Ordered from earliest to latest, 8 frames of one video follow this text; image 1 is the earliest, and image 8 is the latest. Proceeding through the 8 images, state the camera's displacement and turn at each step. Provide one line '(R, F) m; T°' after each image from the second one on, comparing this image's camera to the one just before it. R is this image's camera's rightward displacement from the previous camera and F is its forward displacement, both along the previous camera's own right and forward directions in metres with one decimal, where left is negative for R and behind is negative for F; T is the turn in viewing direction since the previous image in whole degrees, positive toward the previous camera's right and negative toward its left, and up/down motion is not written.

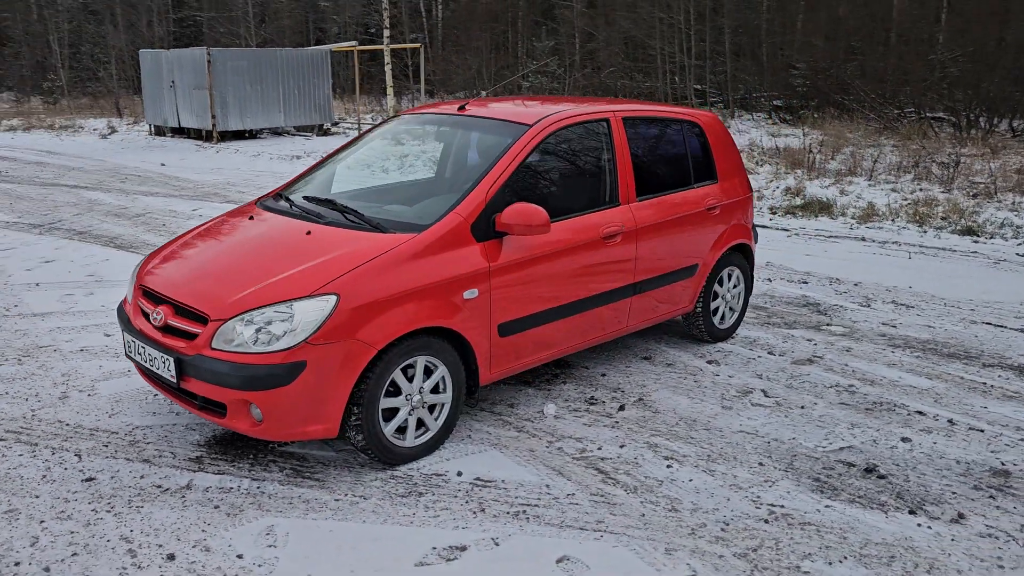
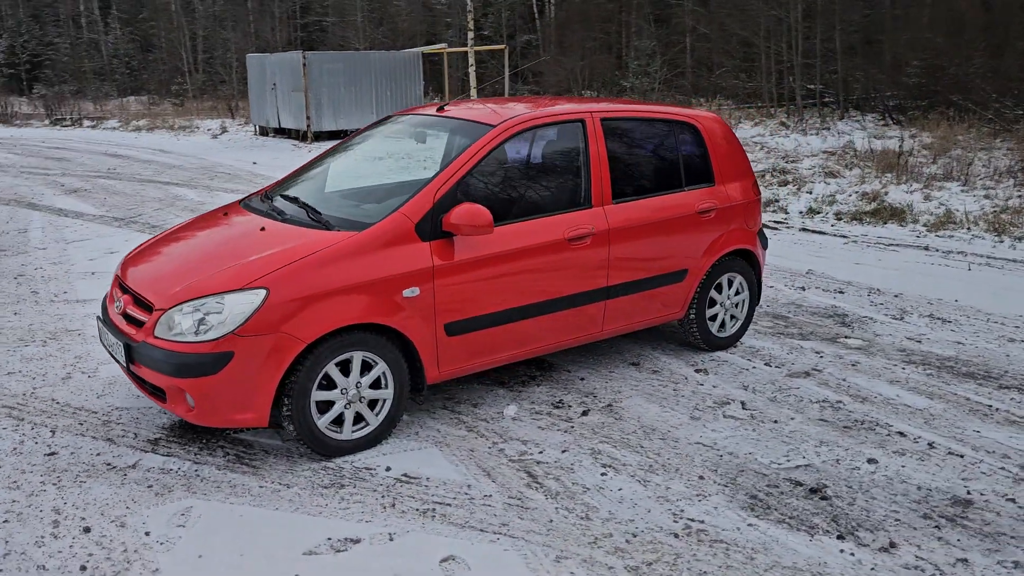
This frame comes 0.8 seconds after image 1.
(+0.8, 0.0) m; -8°
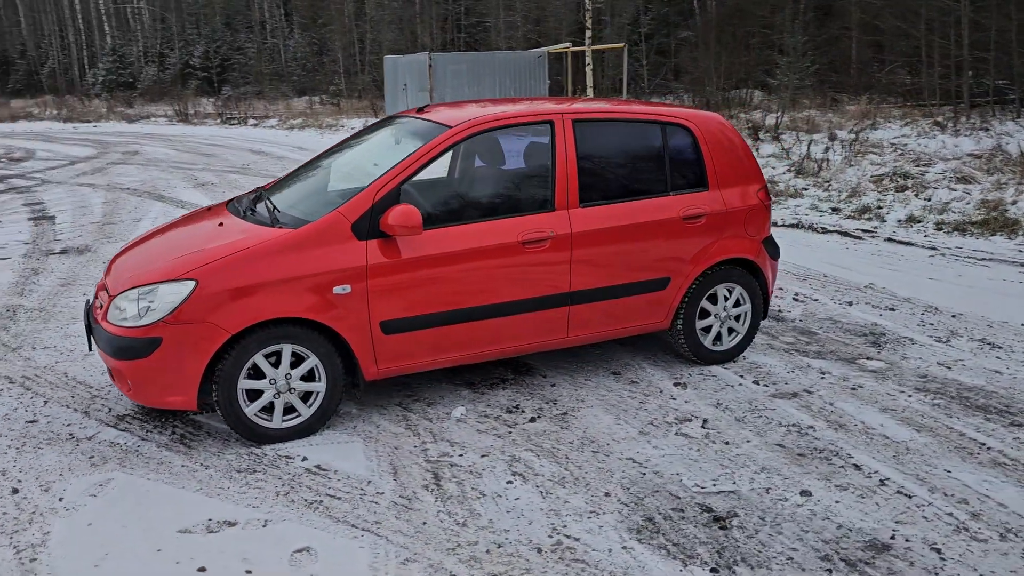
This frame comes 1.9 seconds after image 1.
(+1.1, +0.1) m; -11°
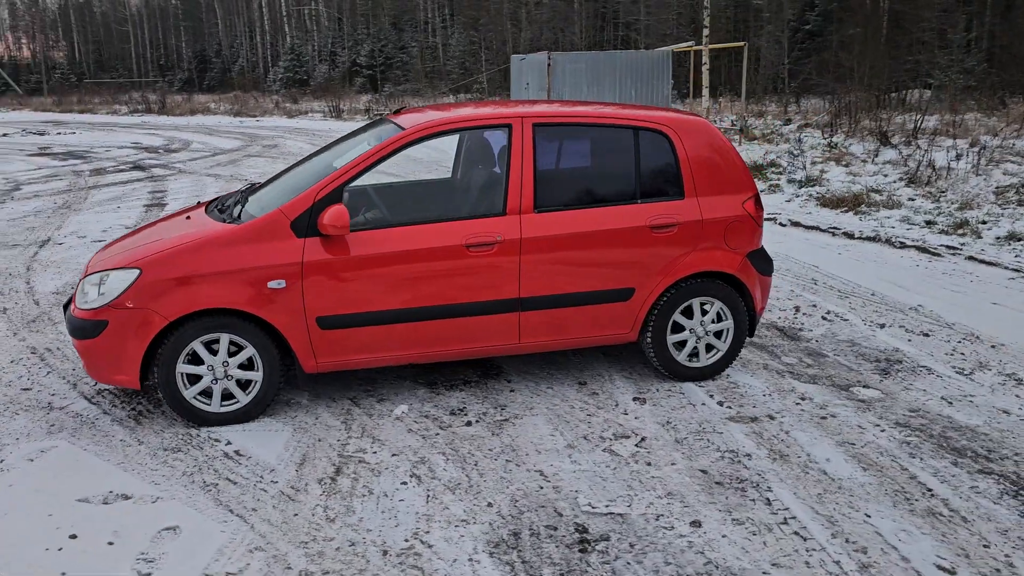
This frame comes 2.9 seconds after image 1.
(+1.1, +0.1) m; -11°
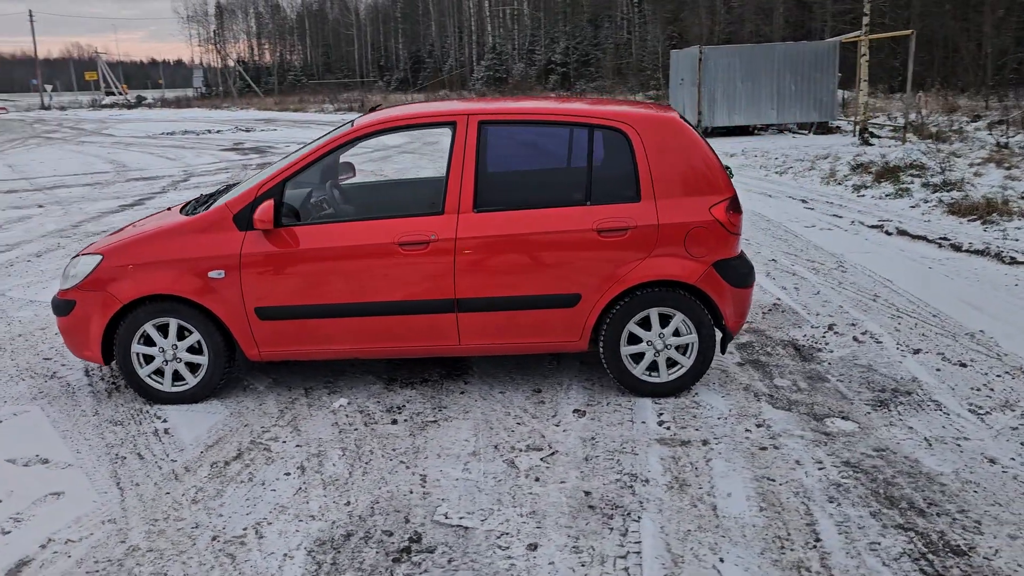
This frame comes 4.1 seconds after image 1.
(+1.3, +0.3) m; -14°
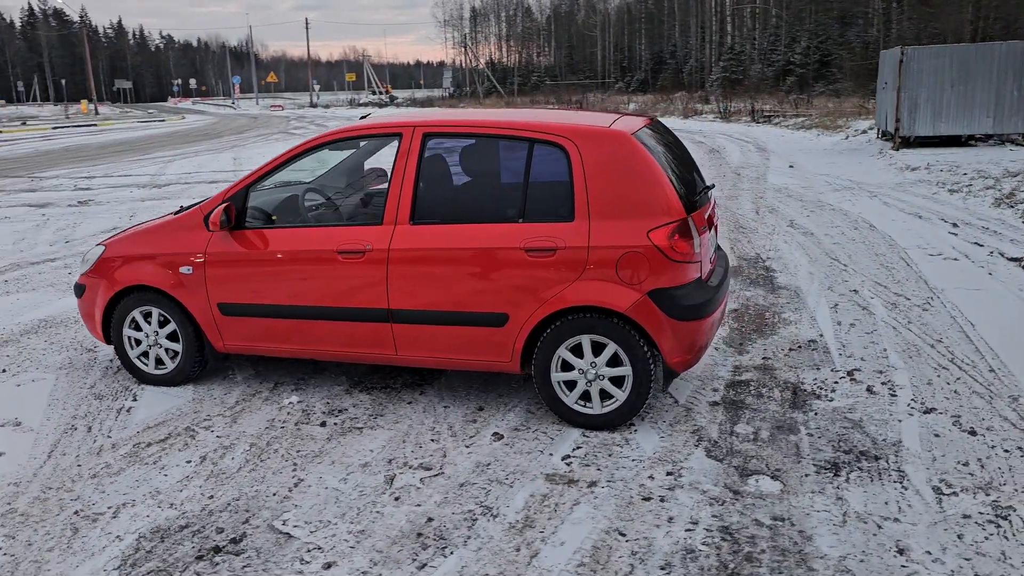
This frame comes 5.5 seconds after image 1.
(+1.5, +0.3) m; -16°
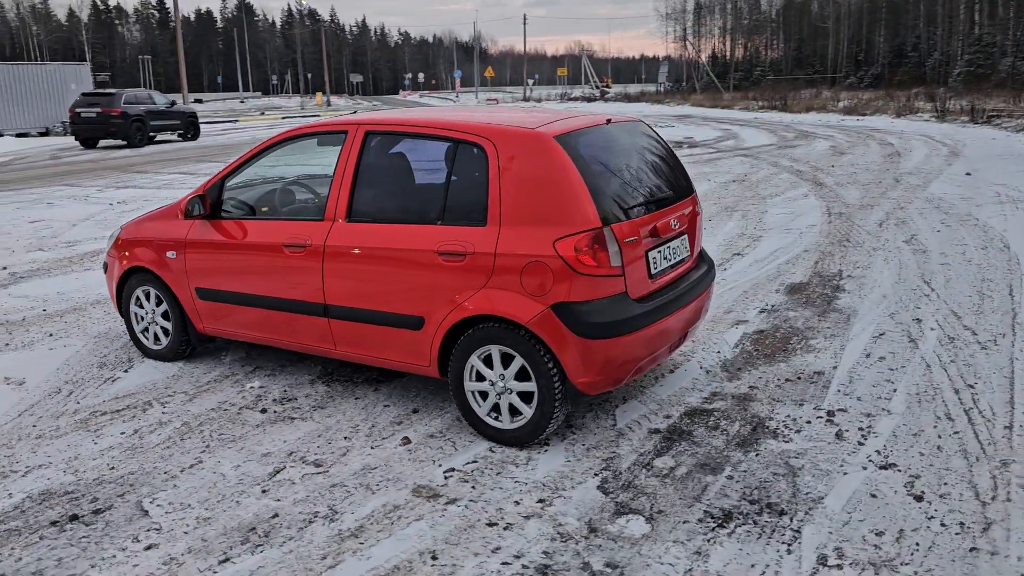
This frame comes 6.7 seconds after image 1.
(+1.4, +0.3) m; -14°
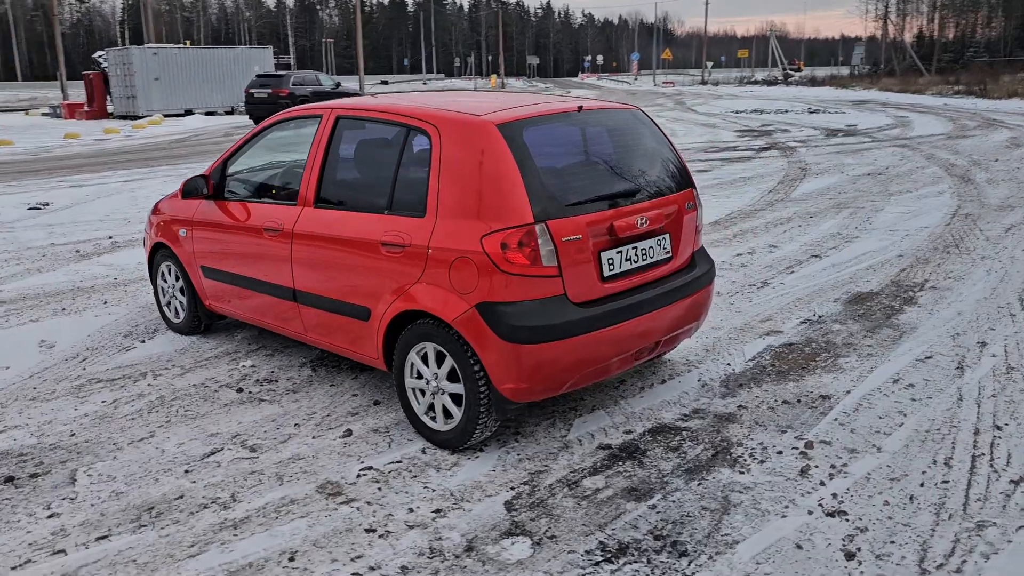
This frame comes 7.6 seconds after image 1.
(+1.0, +0.3) m; -12°
